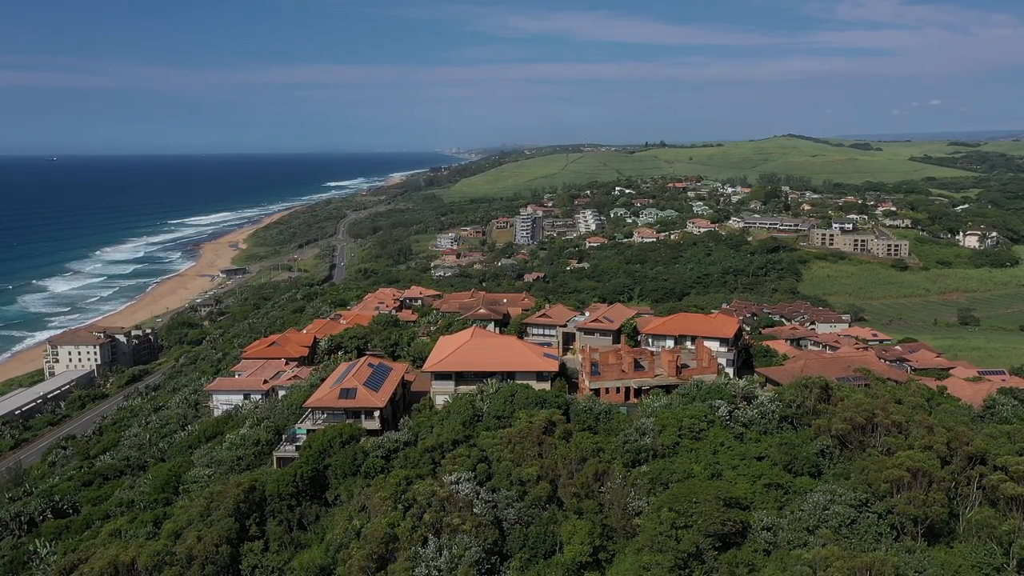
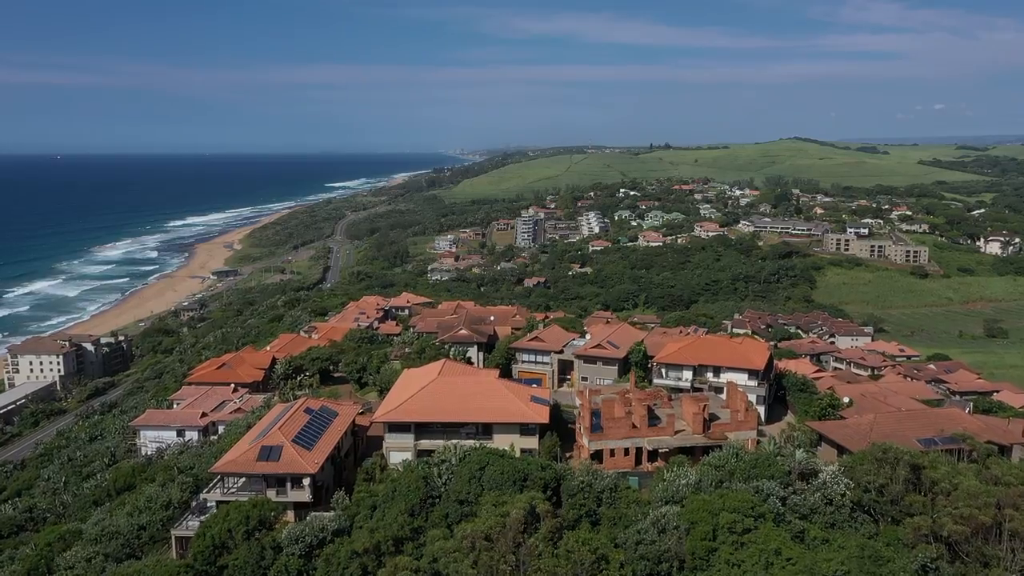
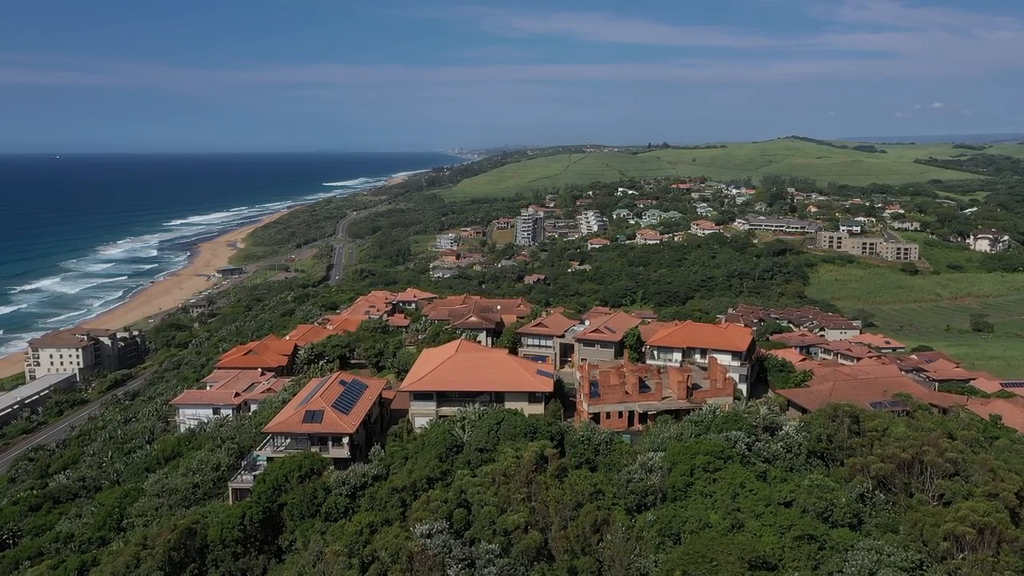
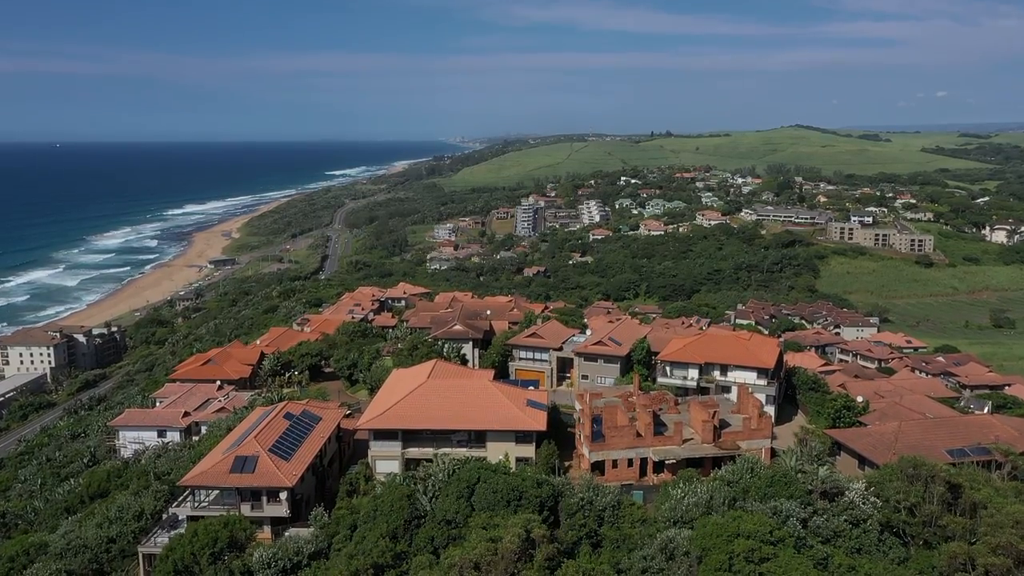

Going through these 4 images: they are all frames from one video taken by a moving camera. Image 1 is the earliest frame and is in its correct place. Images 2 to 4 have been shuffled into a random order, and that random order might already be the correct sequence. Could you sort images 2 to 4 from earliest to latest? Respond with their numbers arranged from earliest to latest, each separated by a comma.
3, 2, 4
